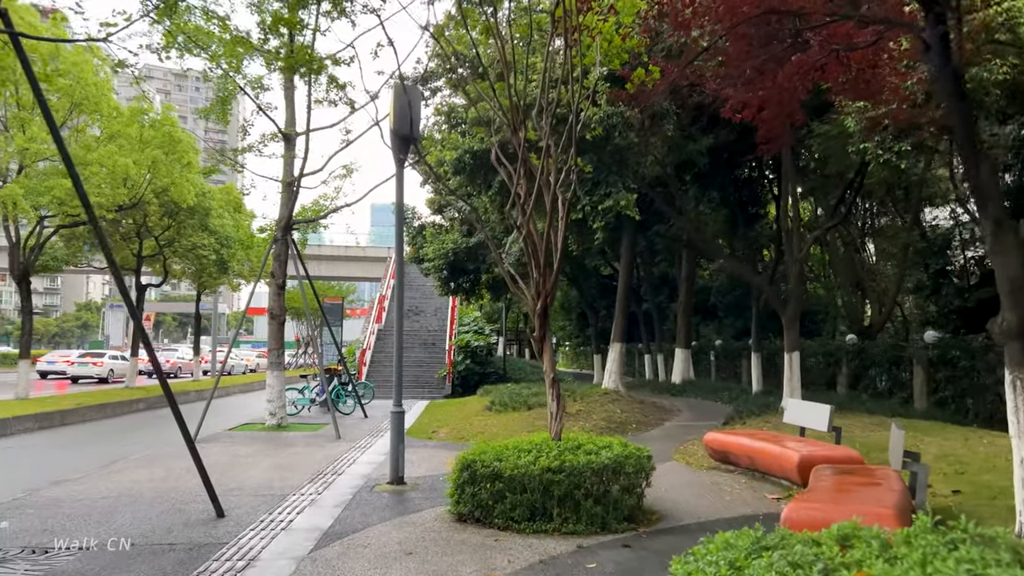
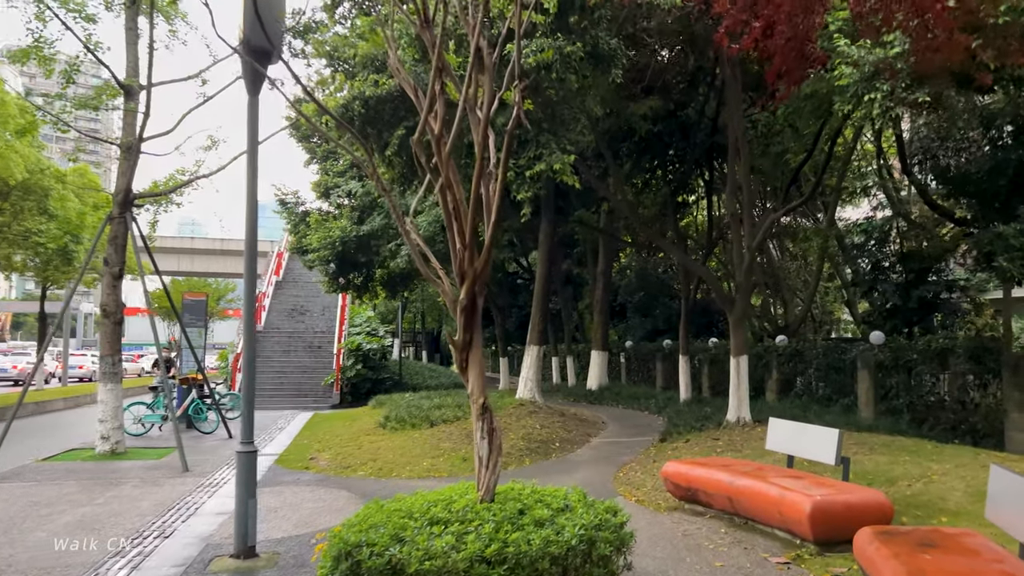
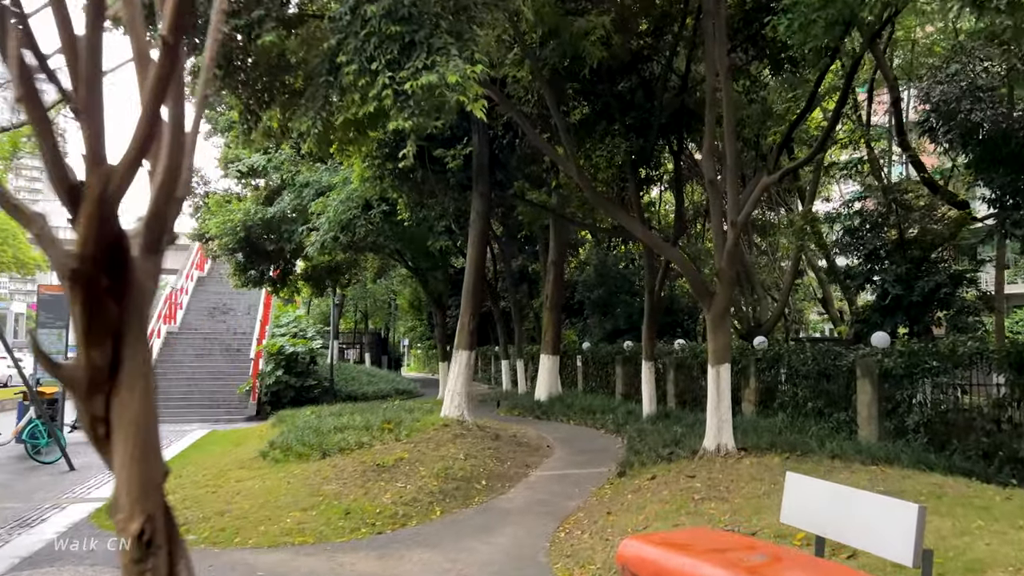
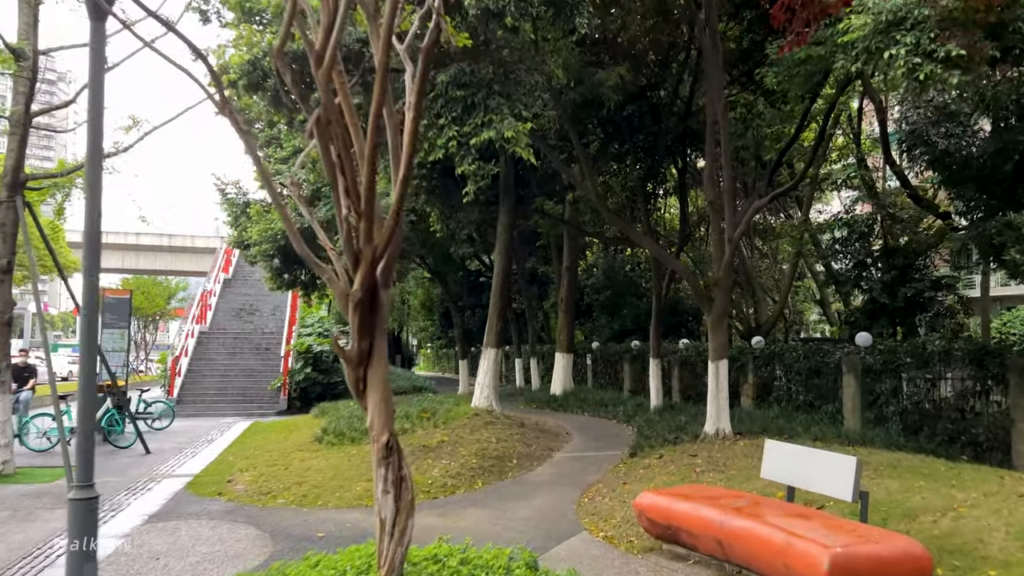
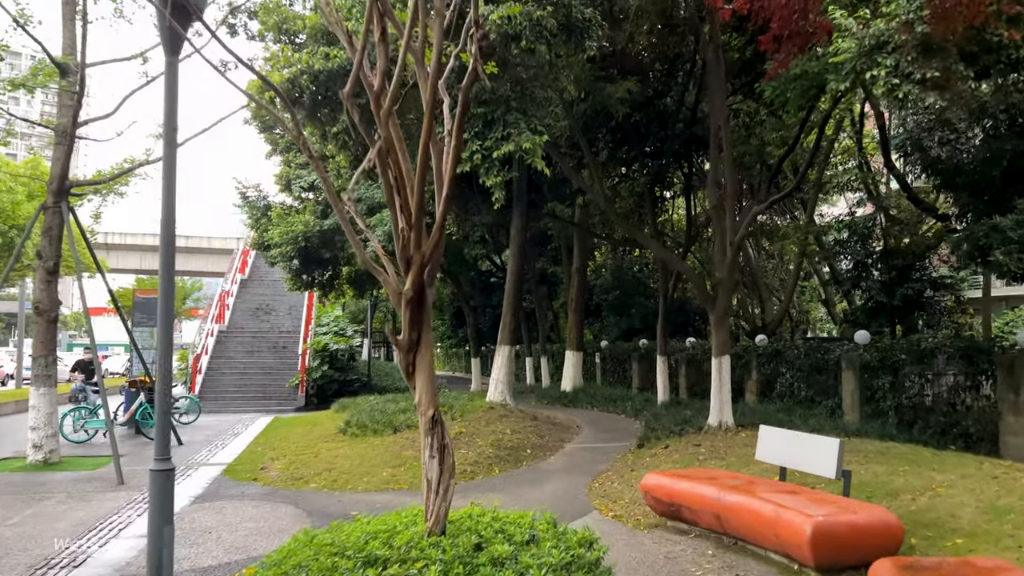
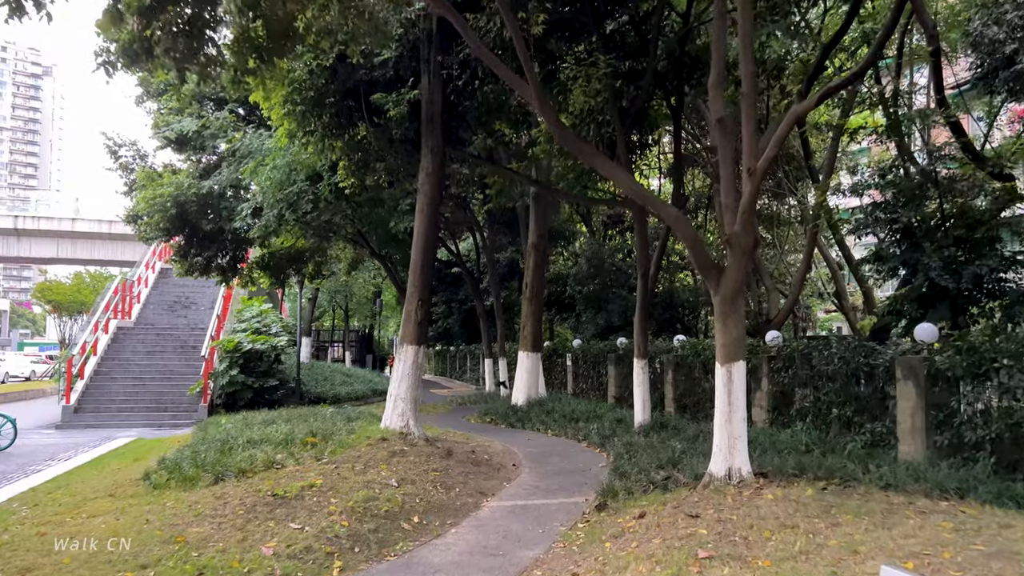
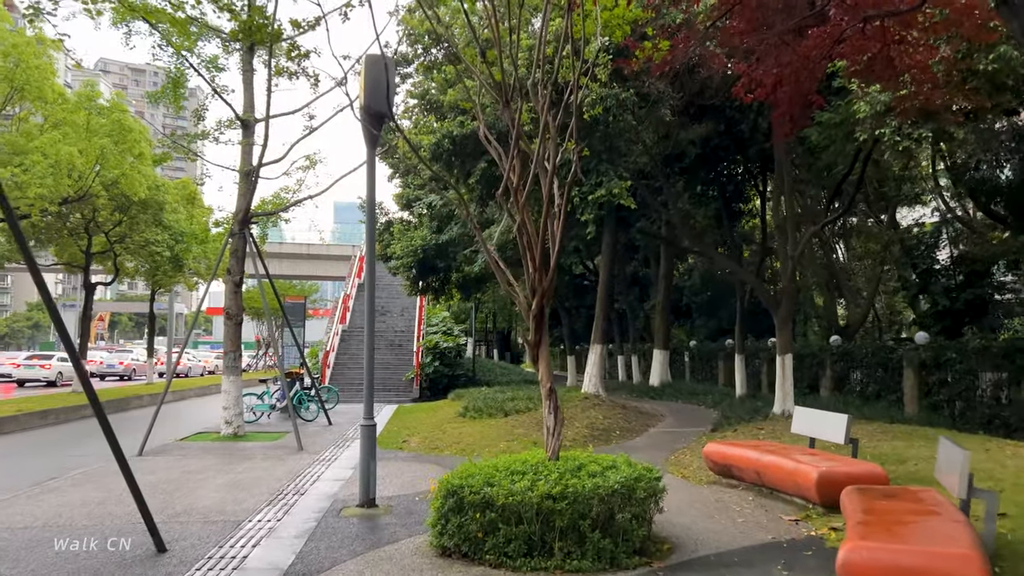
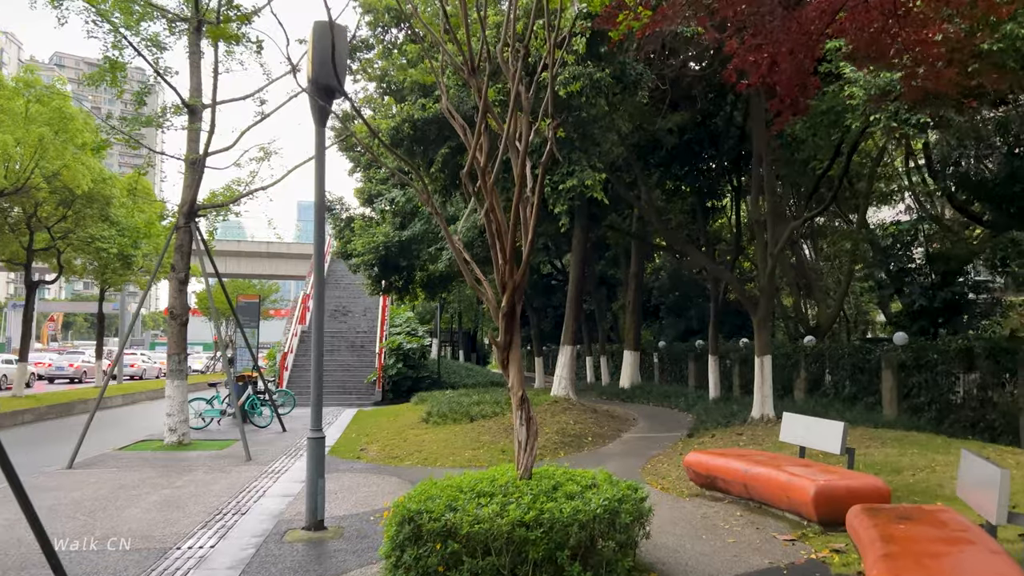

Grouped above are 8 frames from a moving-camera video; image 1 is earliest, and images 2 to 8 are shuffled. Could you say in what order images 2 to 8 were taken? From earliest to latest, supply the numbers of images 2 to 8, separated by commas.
7, 8, 2, 5, 4, 3, 6
